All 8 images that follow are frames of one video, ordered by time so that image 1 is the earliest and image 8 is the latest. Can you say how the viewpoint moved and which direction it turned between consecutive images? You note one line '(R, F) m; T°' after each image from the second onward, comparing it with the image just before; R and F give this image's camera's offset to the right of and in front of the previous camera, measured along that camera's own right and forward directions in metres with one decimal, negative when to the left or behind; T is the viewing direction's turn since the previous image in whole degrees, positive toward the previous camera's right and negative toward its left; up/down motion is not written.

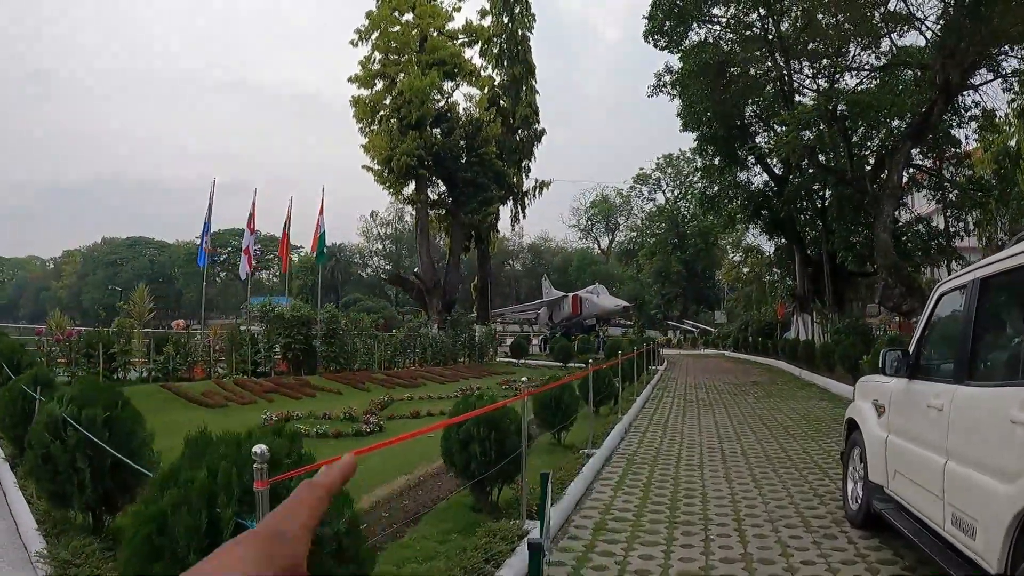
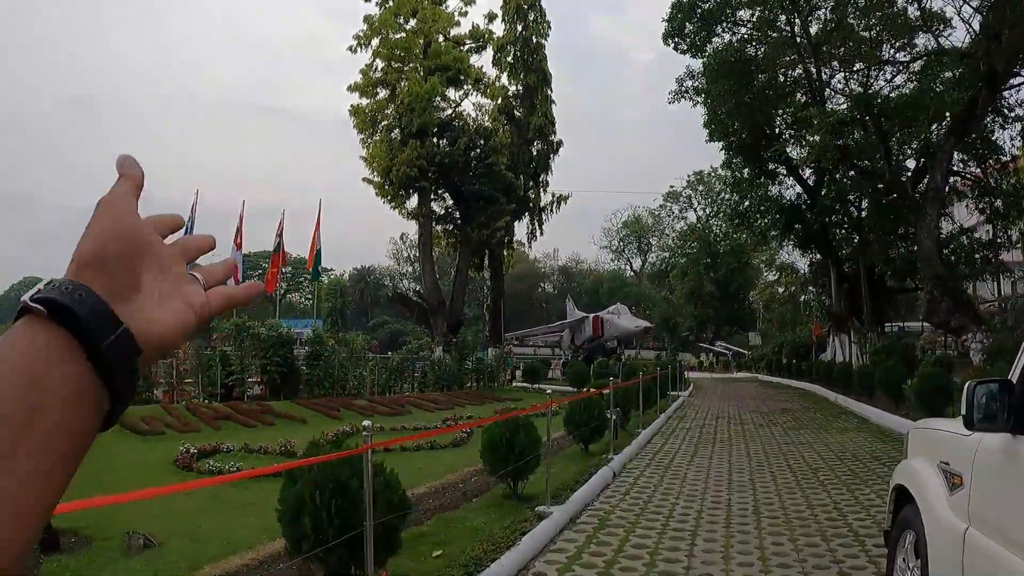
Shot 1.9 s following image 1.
(+0.7, +1.5) m; -3°
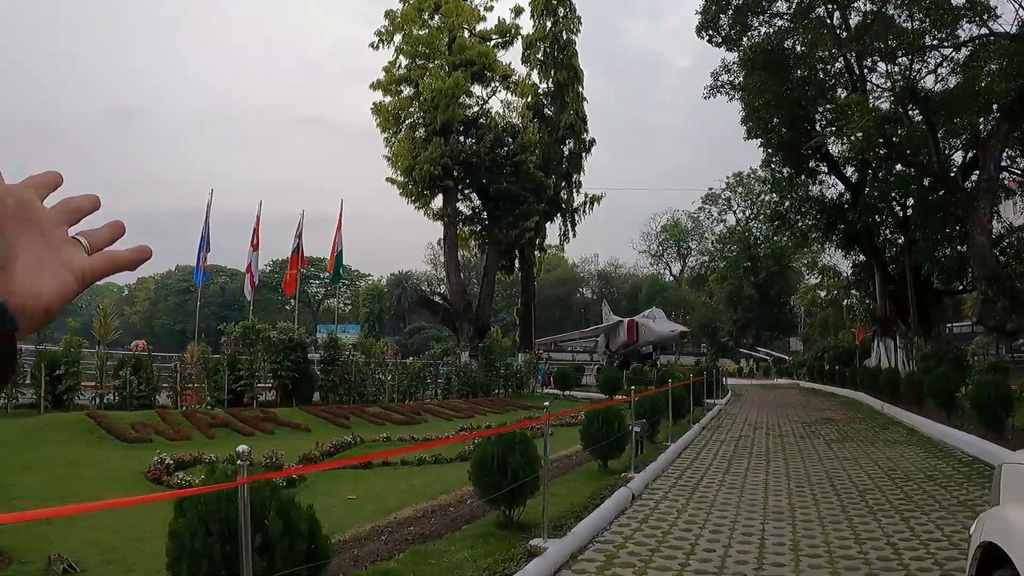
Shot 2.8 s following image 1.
(+0.3, +0.8) m; -3°
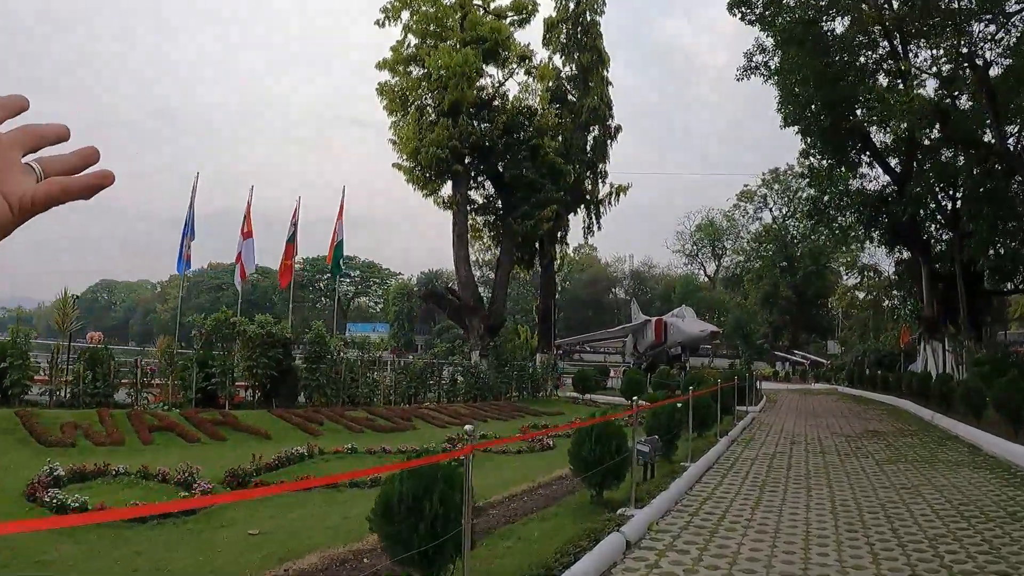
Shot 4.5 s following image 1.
(+0.5, +1.5) m; -3°
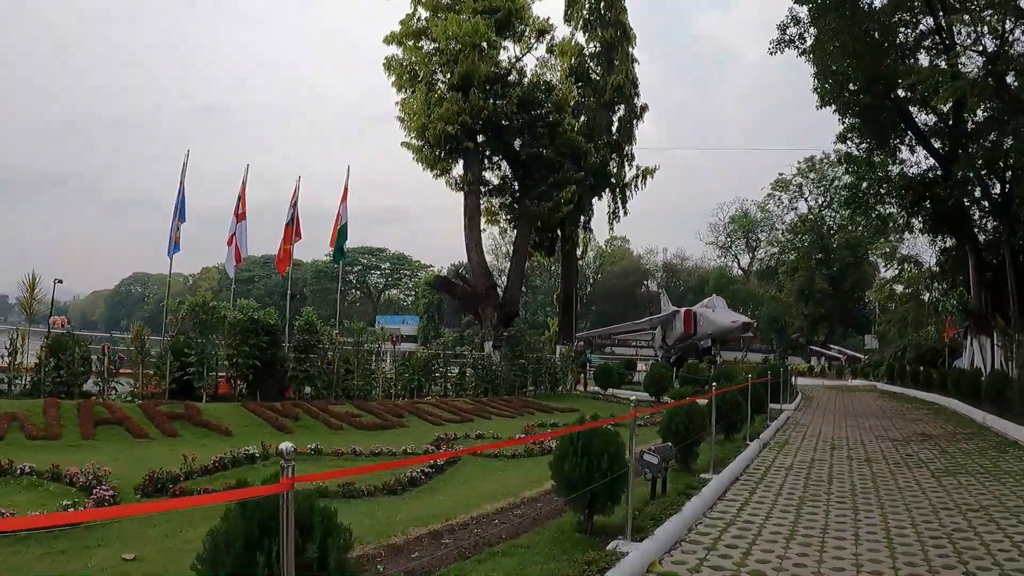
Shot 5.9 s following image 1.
(+0.4, +1.2) m; -2°
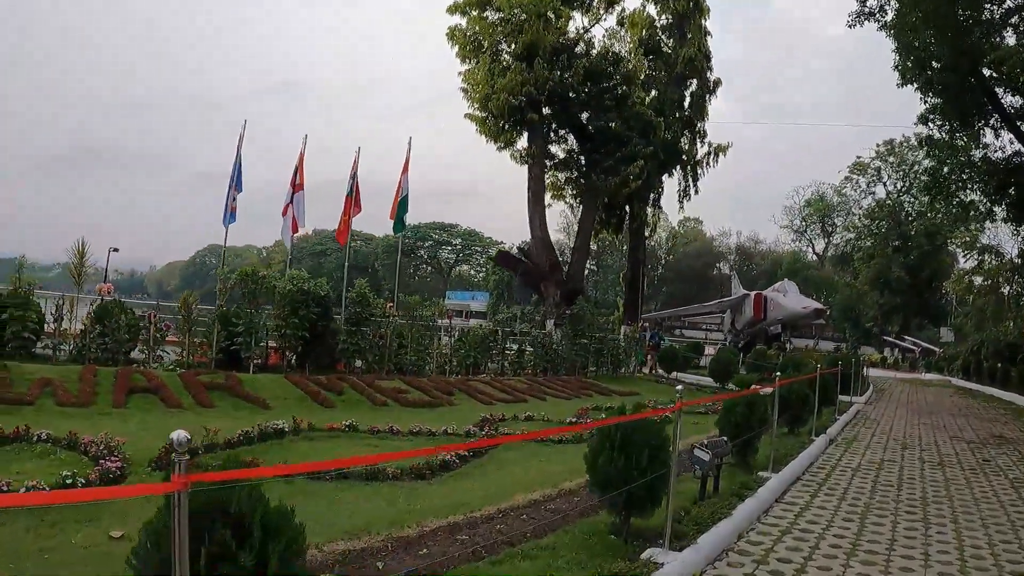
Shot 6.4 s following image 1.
(+0.2, +0.5) m; -5°
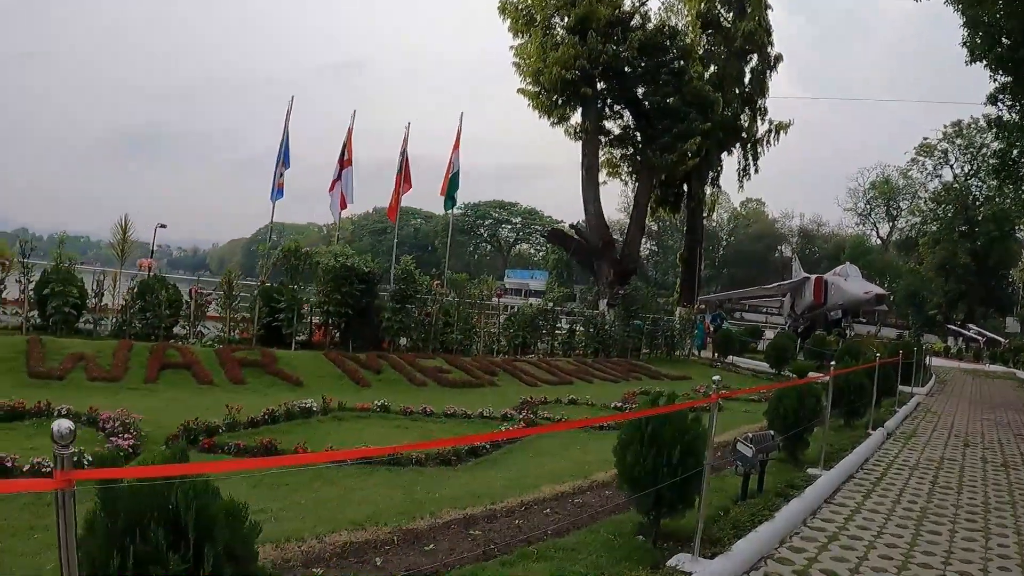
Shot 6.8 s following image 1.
(+0.2, +0.4) m; -5°
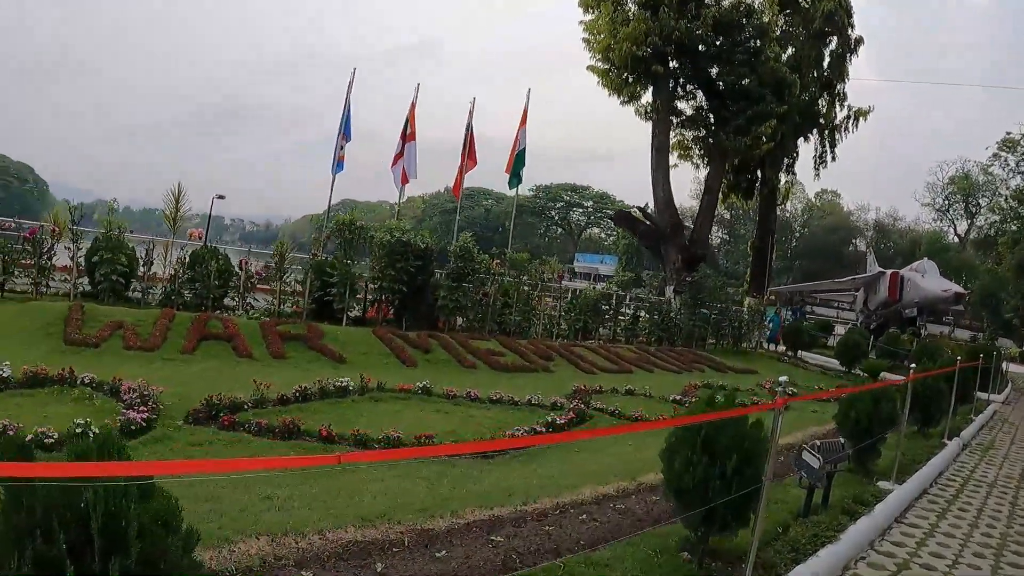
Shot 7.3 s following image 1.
(+0.1, +0.5) m; -5°
